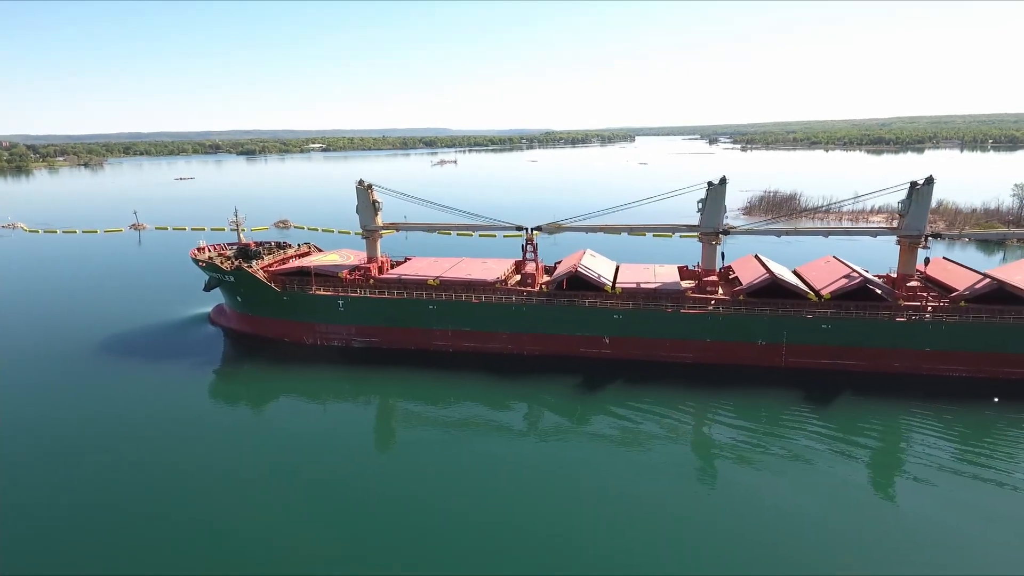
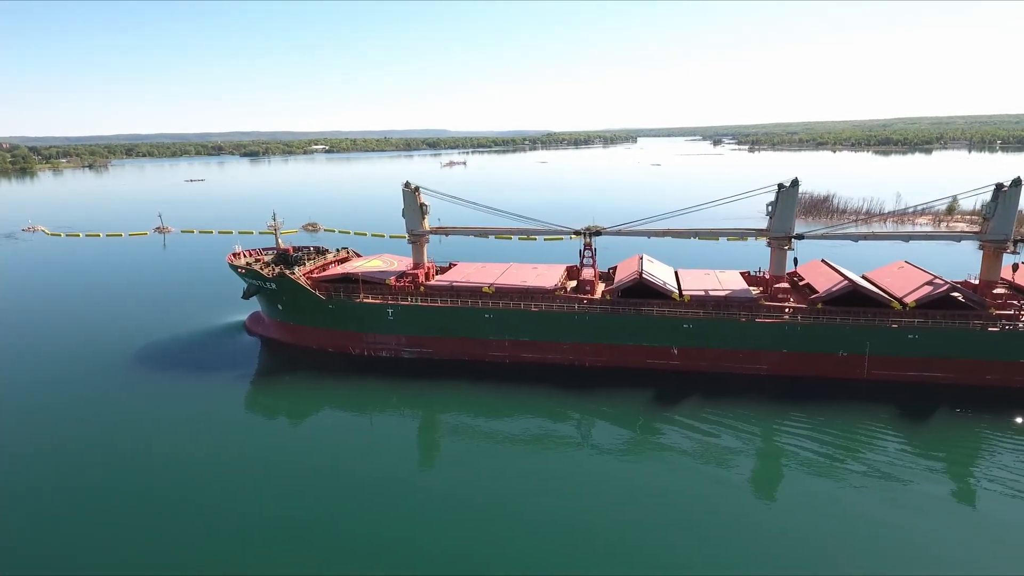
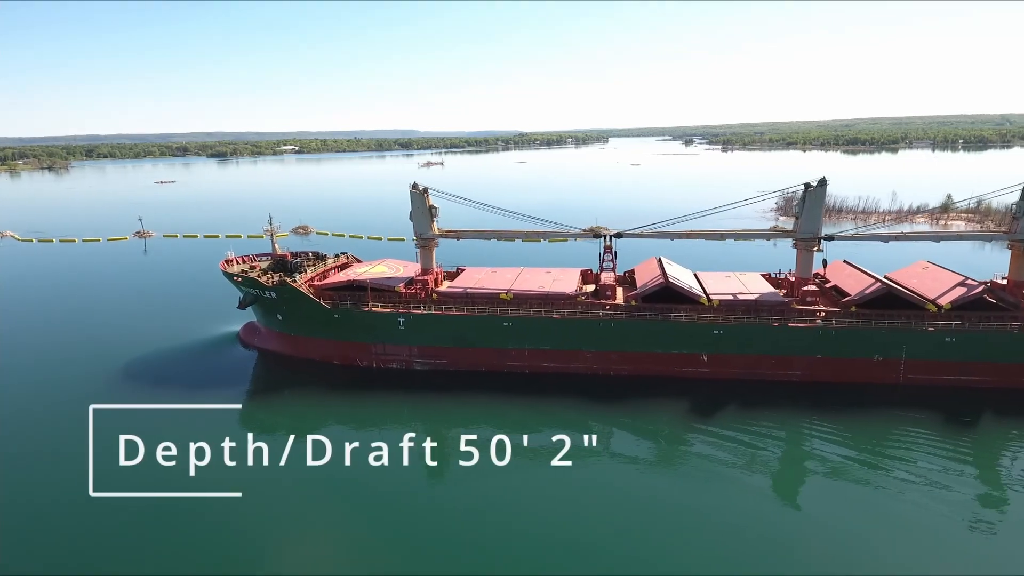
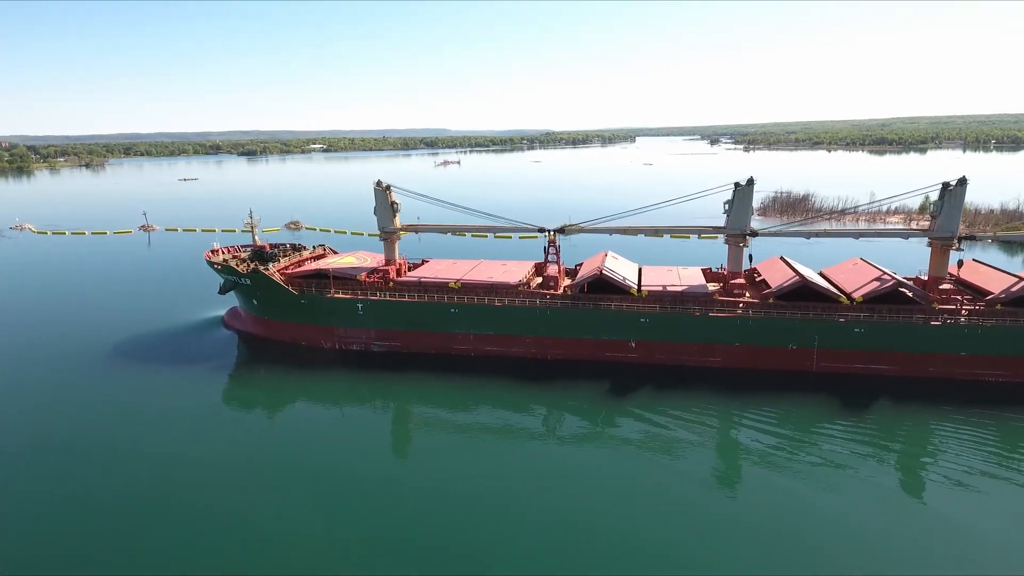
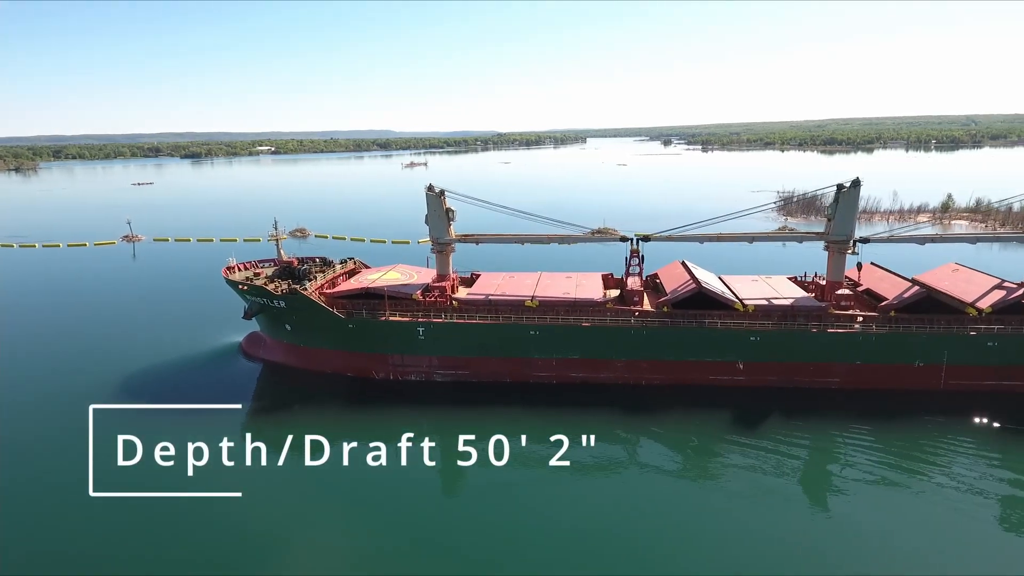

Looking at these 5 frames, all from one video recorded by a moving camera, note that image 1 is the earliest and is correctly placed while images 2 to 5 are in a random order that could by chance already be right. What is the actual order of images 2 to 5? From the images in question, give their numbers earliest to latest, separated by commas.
4, 2, 3, 5
